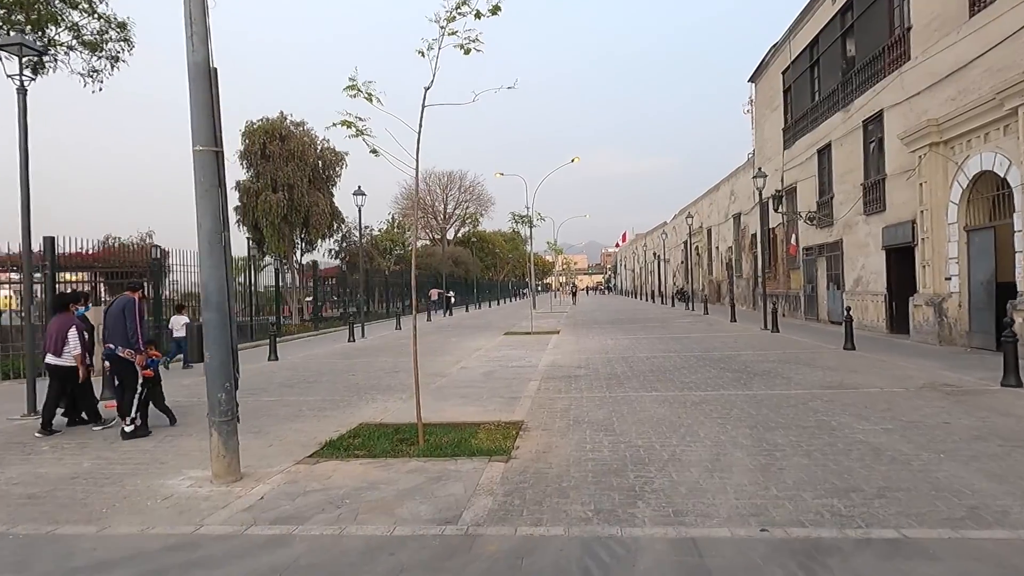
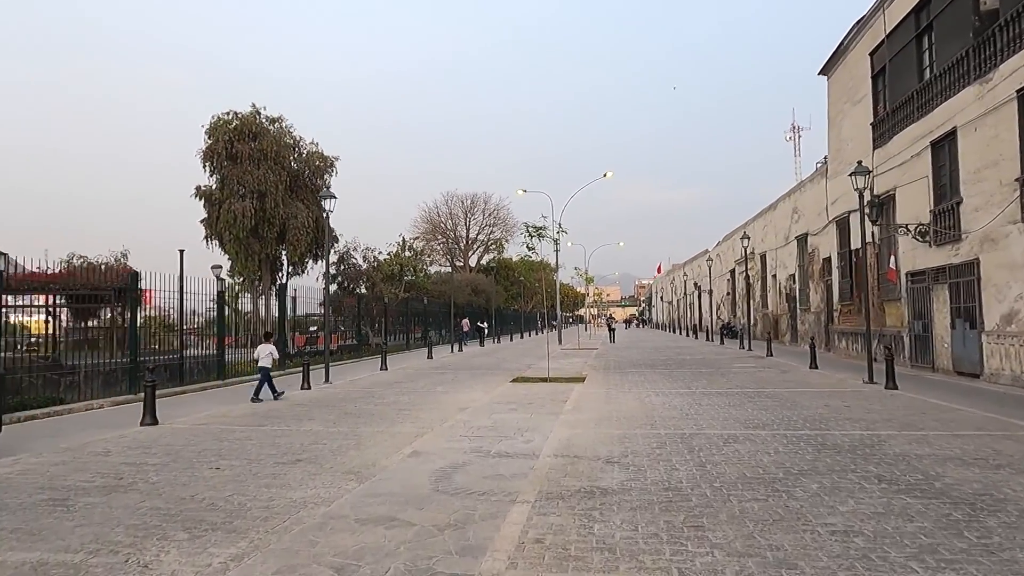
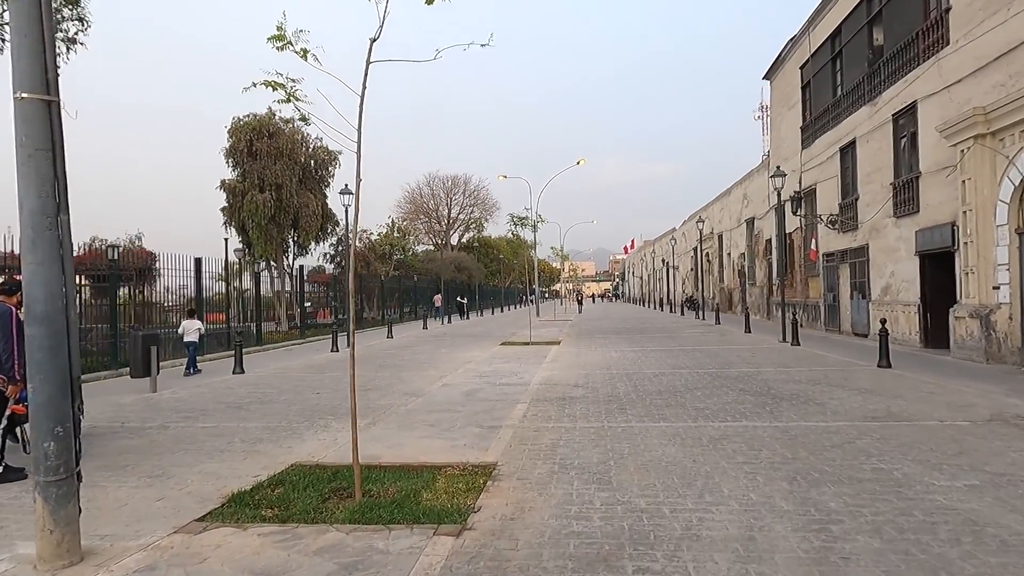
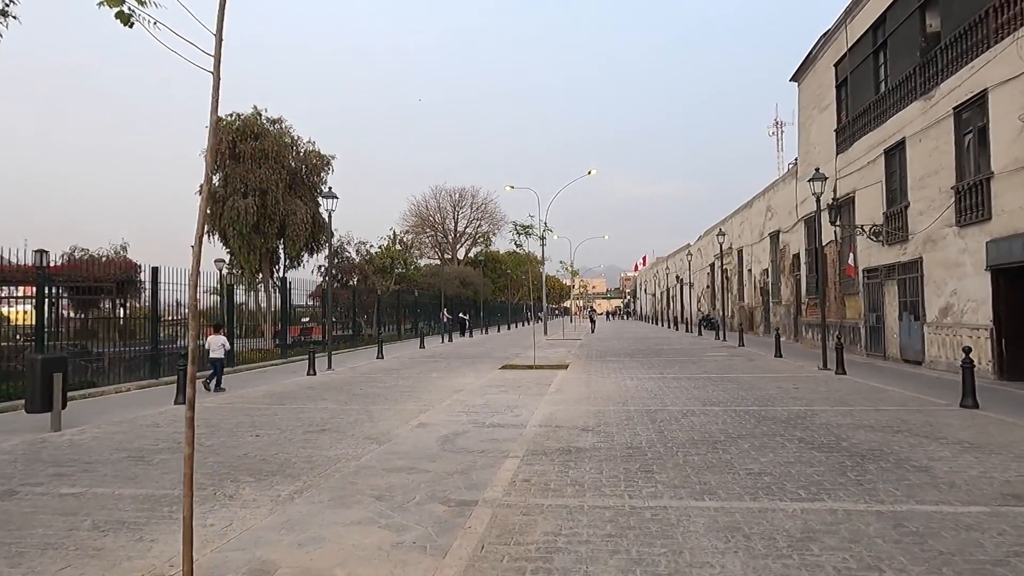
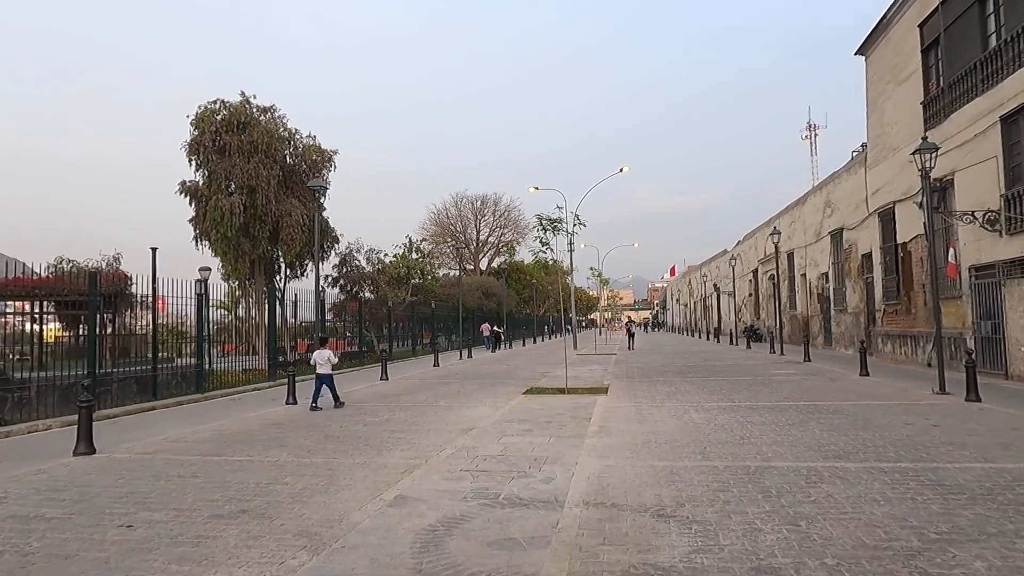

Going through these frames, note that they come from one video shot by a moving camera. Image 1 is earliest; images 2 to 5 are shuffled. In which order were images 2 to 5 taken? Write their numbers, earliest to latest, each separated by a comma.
3, 4, 2, 5
